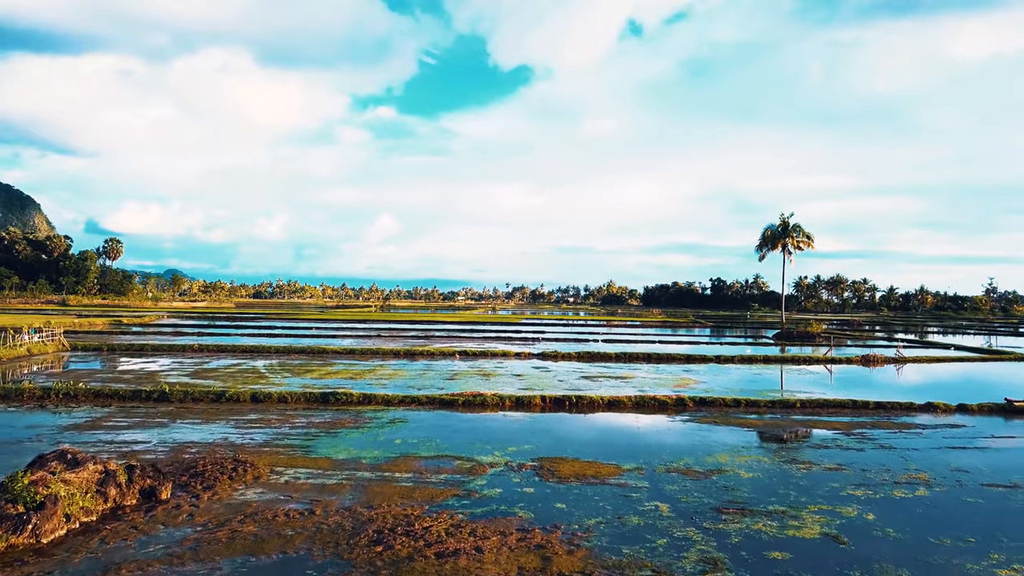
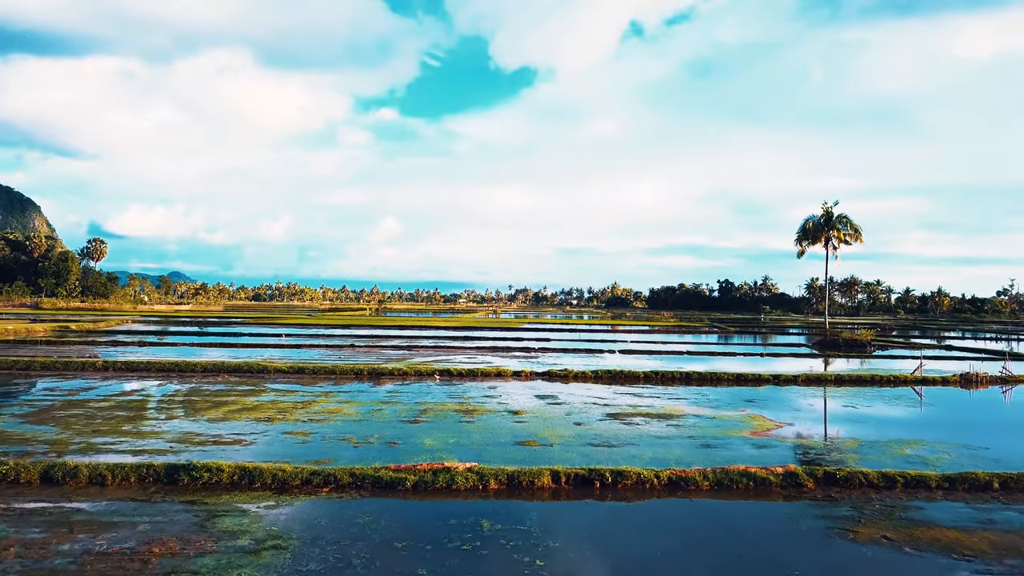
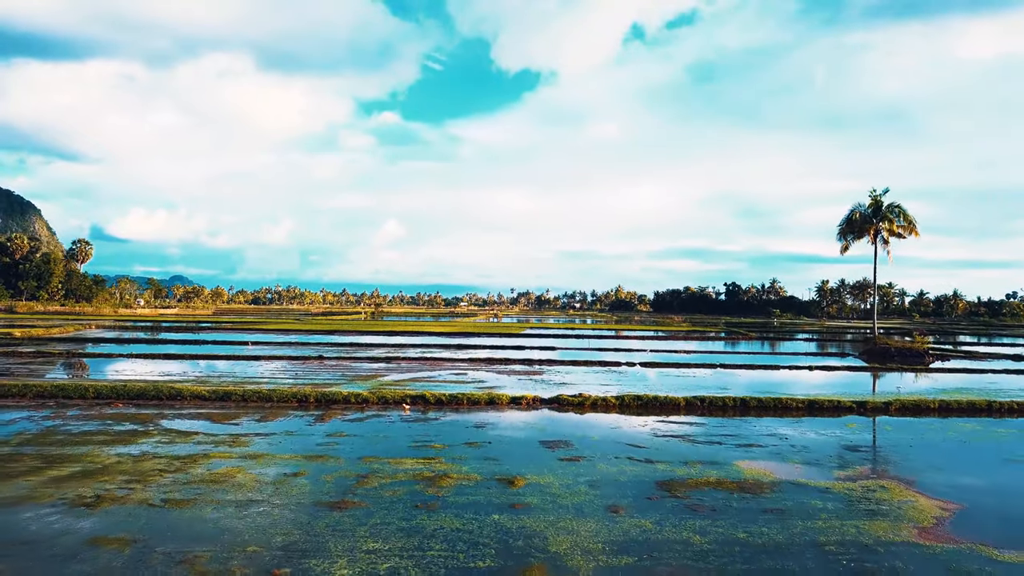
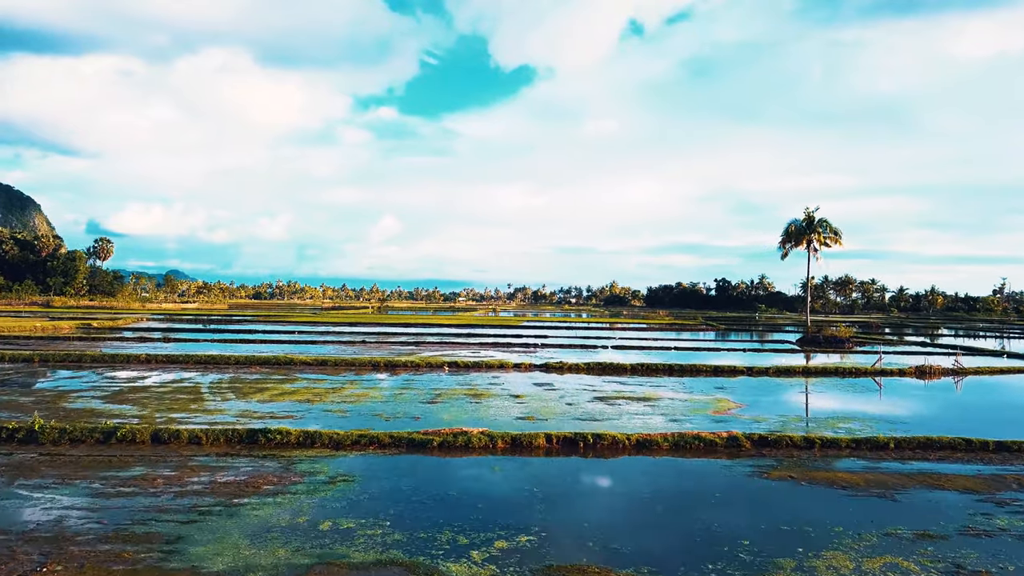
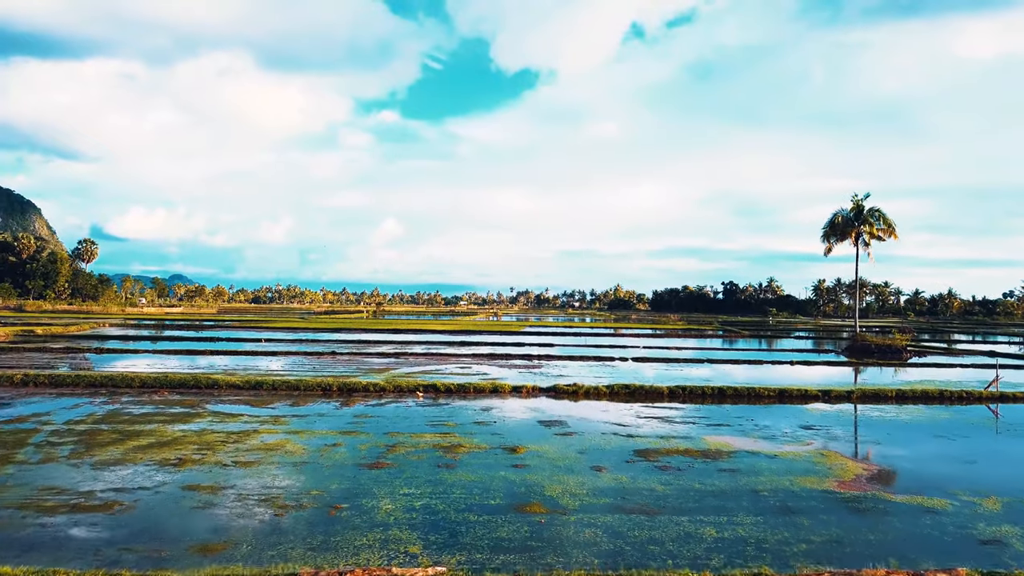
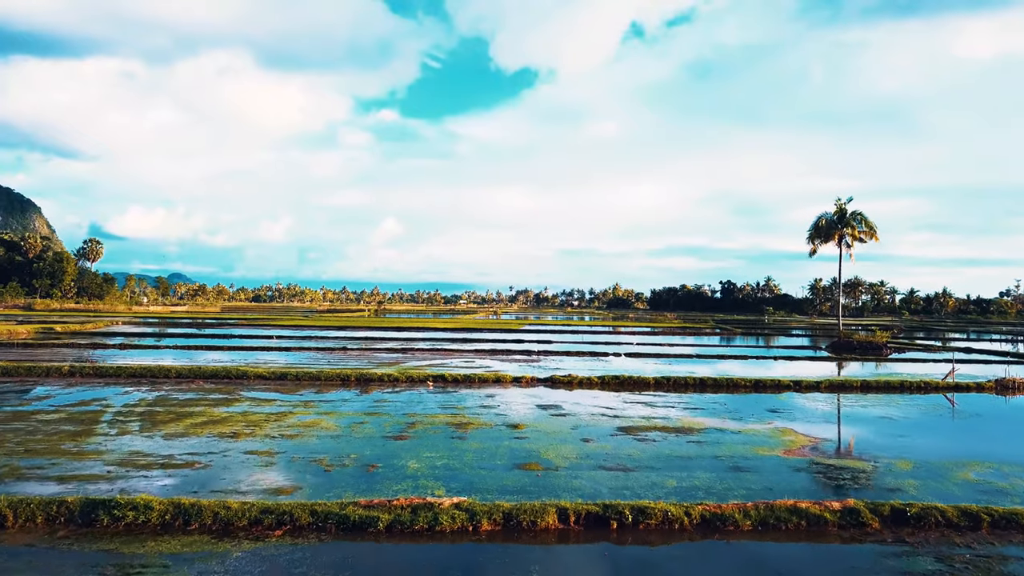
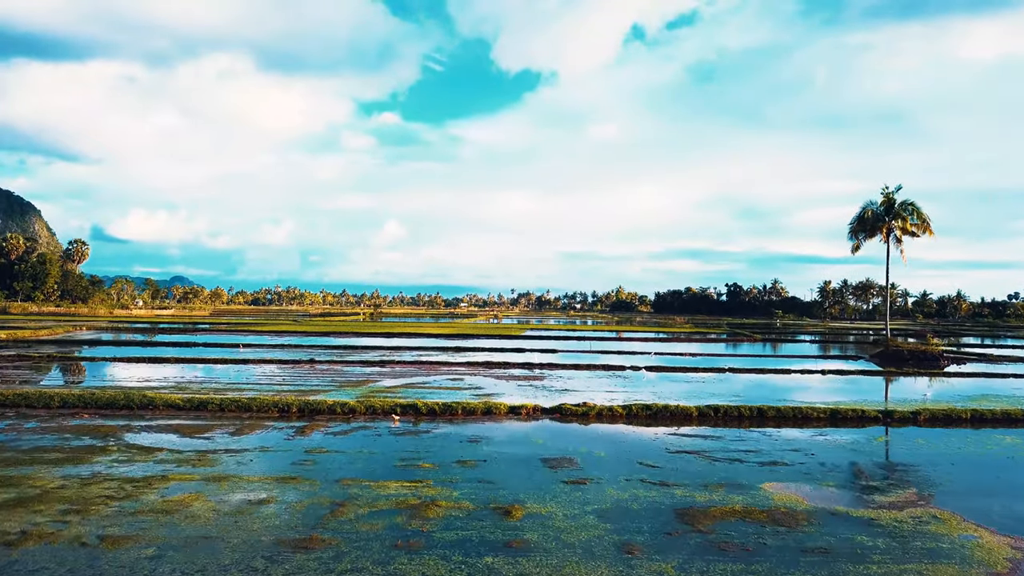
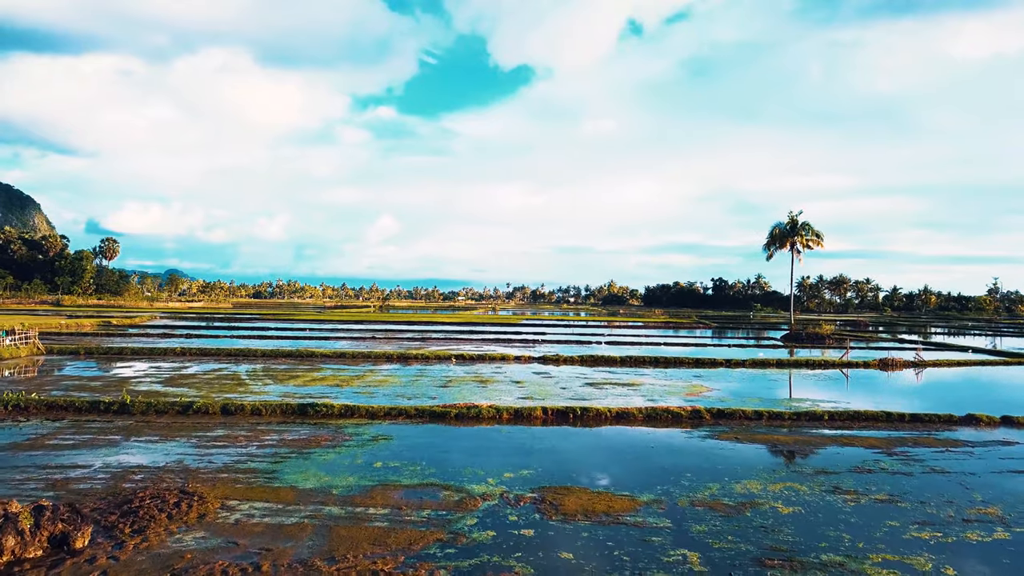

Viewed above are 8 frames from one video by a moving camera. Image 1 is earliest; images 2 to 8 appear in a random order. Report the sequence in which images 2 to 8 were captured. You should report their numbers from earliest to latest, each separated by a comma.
8, 4, 2, 6, 5, 3, 7
